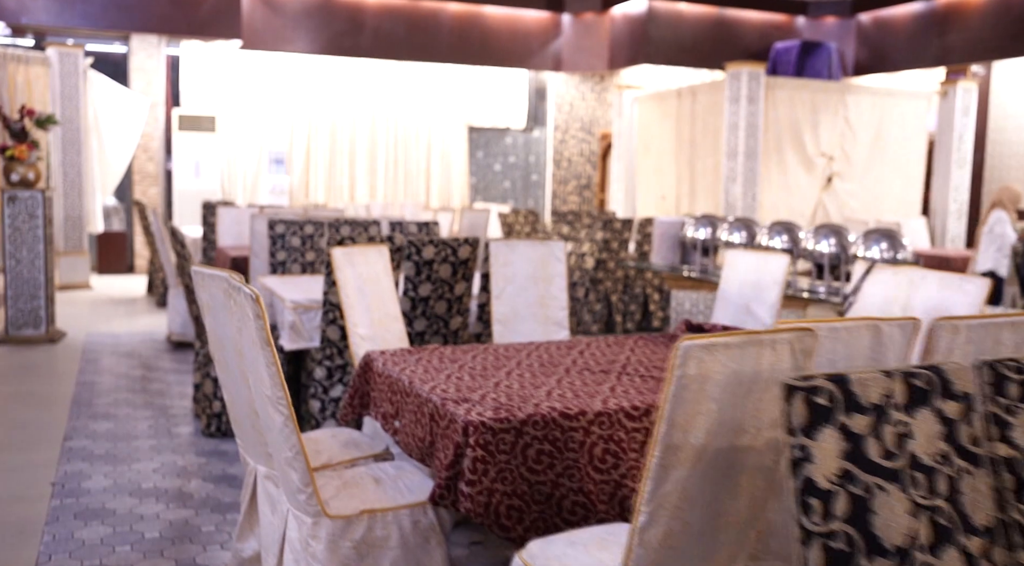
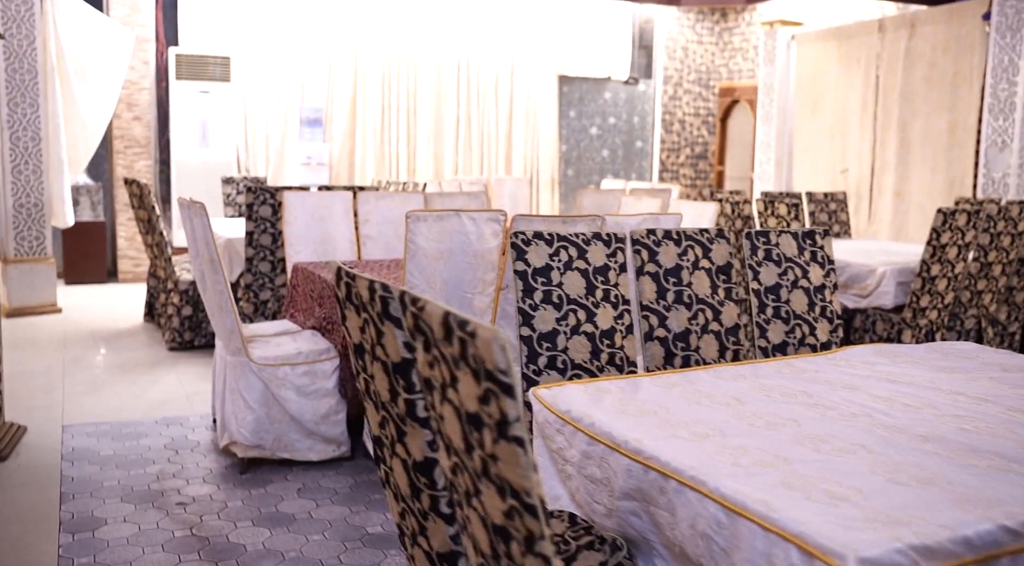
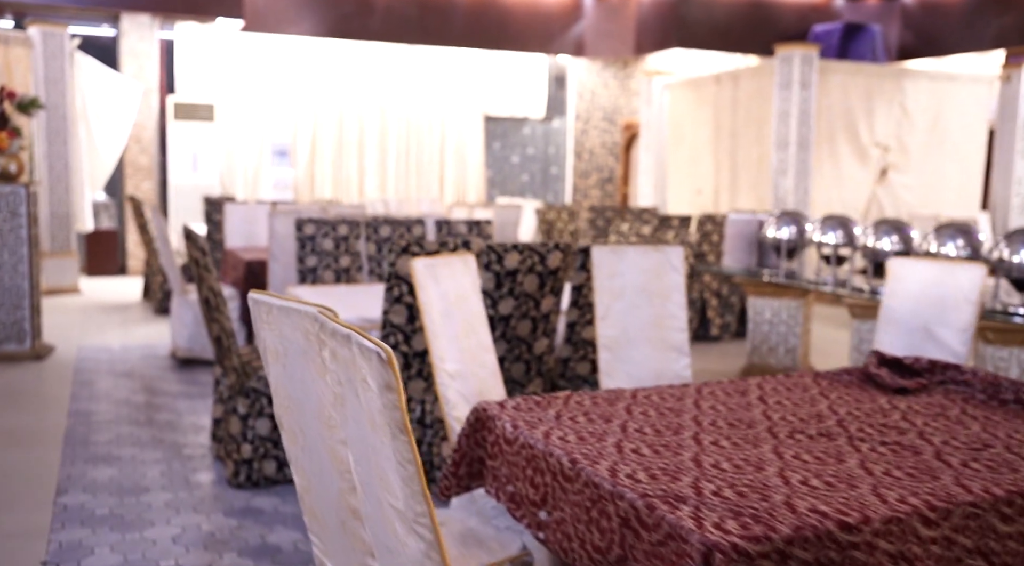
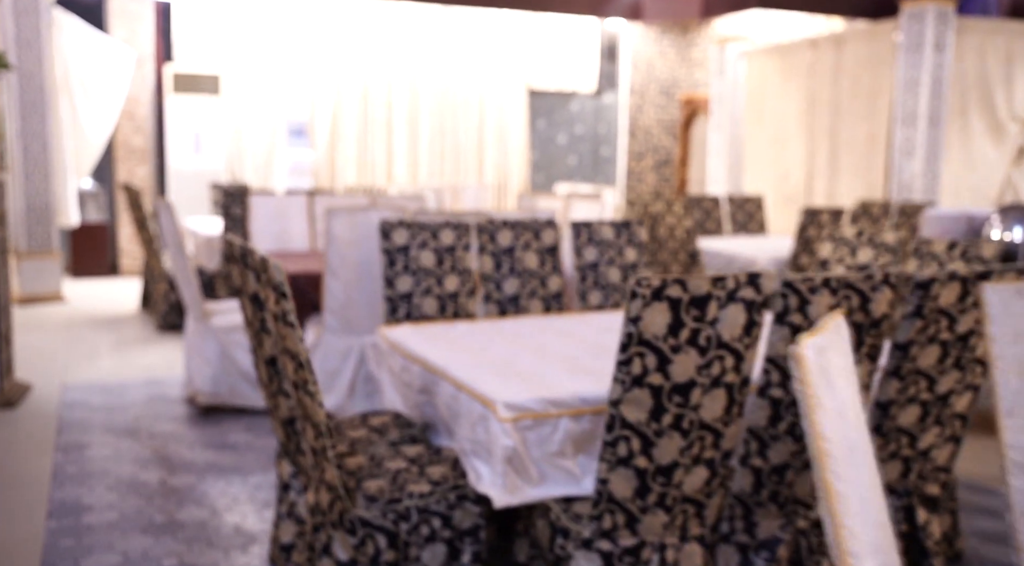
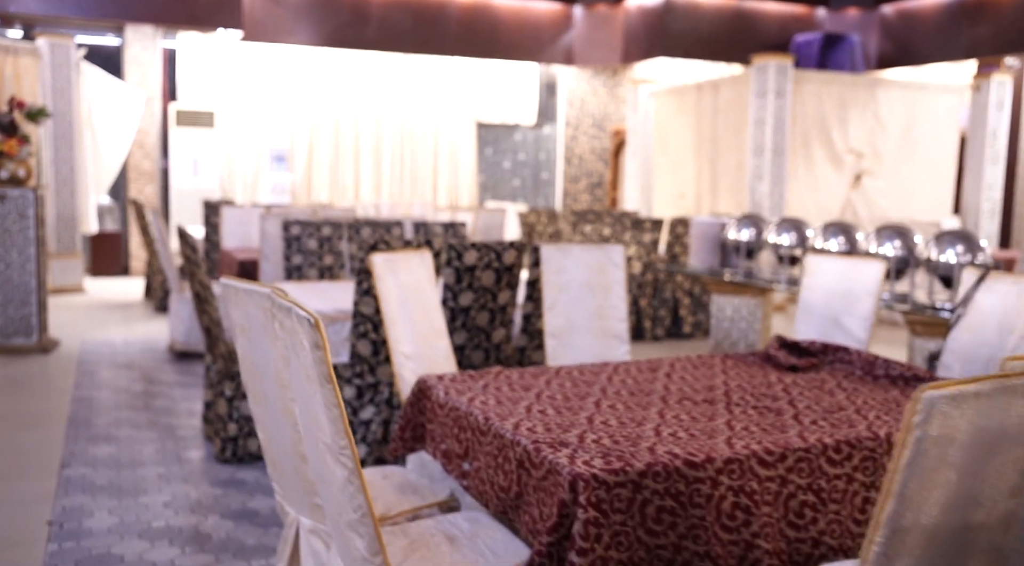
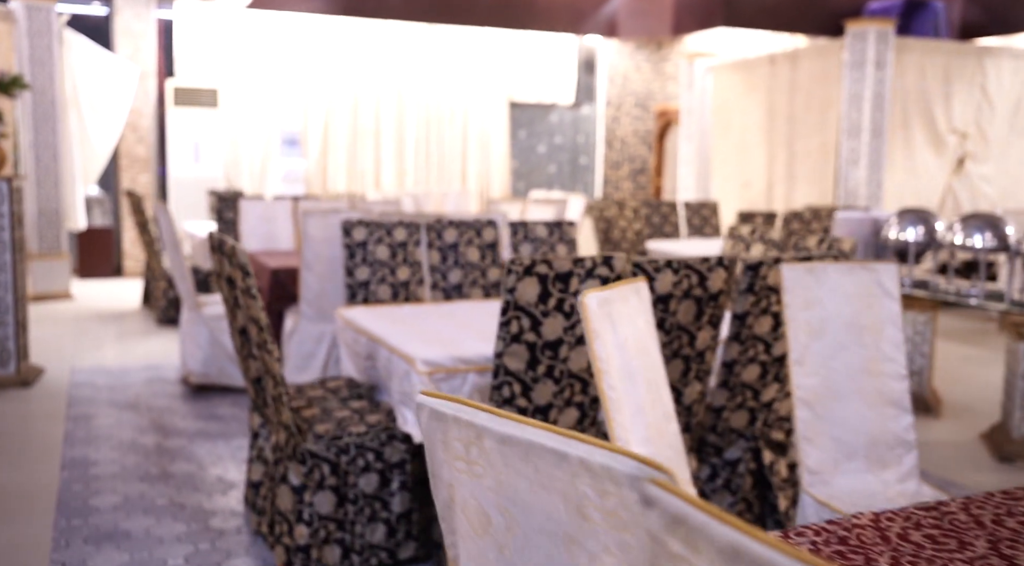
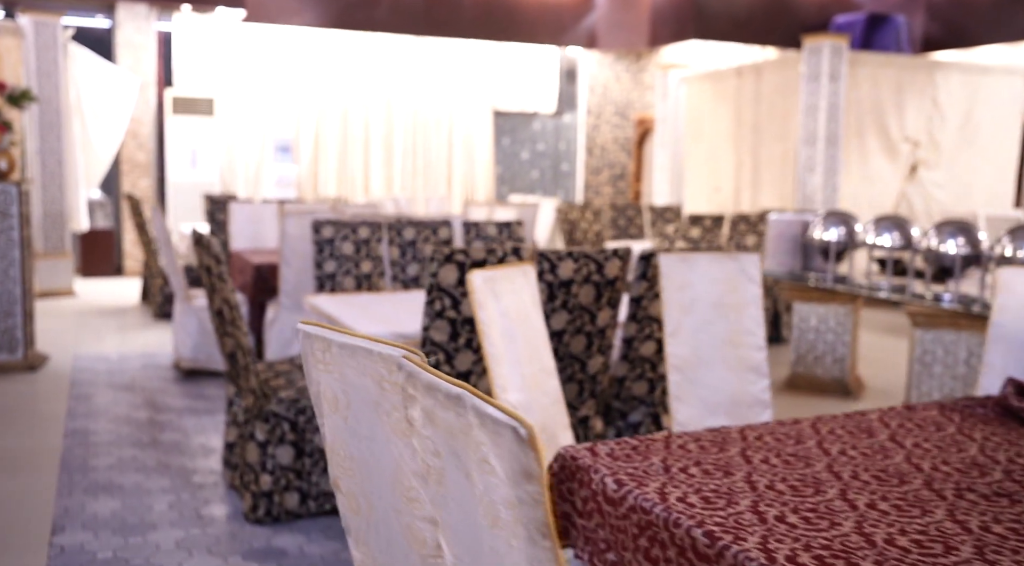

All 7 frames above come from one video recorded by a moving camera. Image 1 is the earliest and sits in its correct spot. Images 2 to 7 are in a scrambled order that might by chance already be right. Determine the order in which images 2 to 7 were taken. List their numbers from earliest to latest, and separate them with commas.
5, 3, 7, 6, 4, 2
